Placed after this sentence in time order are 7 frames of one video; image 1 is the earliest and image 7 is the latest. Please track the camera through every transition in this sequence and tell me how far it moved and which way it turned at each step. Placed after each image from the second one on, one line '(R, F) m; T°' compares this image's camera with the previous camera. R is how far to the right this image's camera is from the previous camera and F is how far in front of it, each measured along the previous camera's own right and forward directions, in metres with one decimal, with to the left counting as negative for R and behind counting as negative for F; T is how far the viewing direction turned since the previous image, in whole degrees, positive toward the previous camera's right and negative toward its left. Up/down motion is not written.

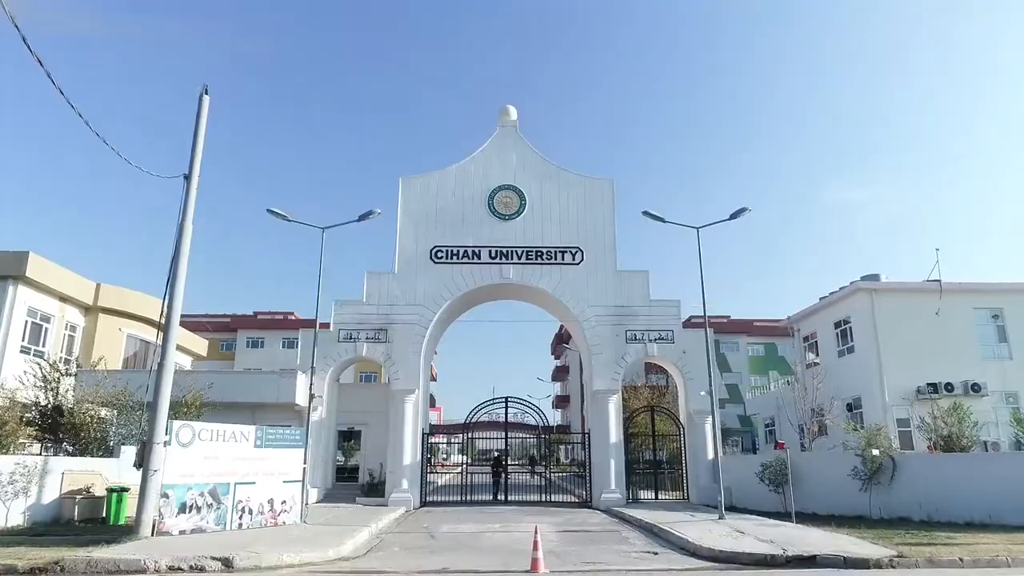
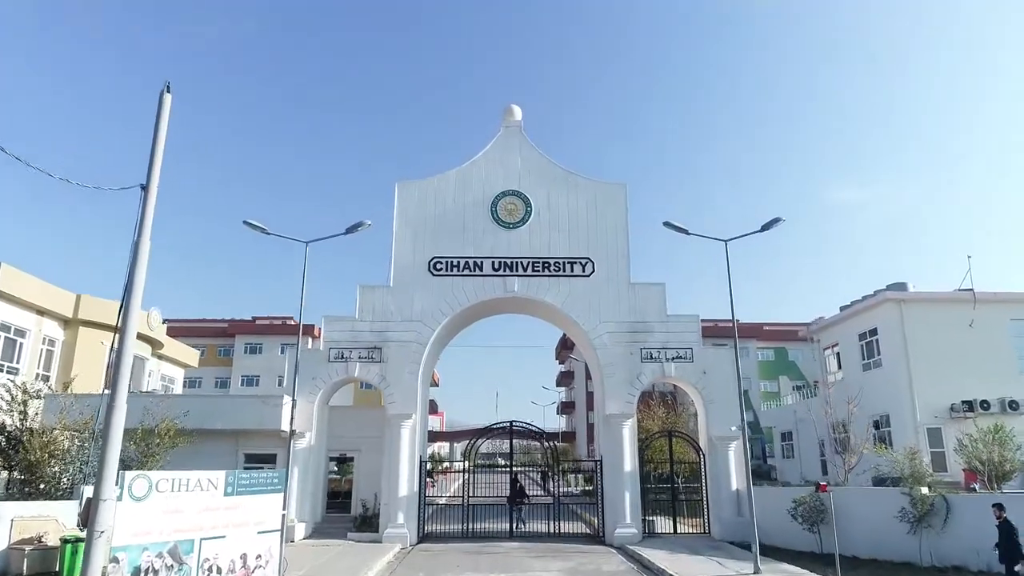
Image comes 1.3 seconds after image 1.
(-0.1, +1.6) m; 0°
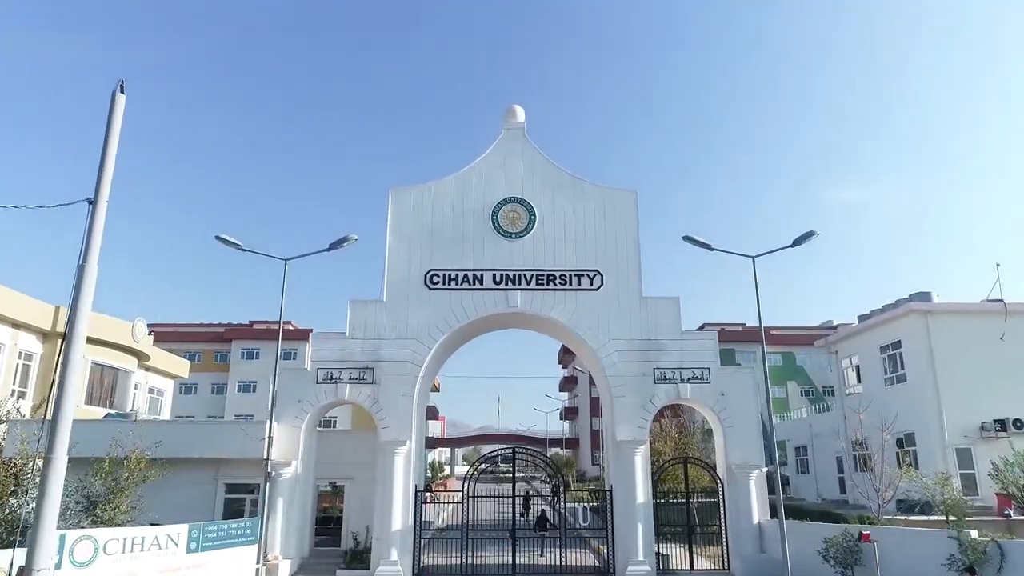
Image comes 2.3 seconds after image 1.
(0.0, +1.4) m; 0°
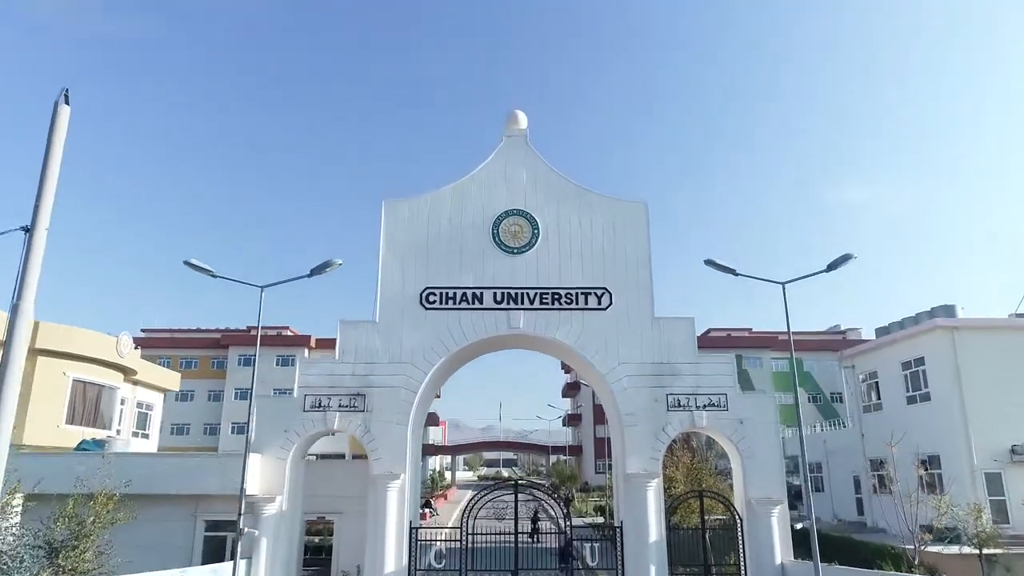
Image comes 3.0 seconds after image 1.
(0.0, +1.2) m; 0°
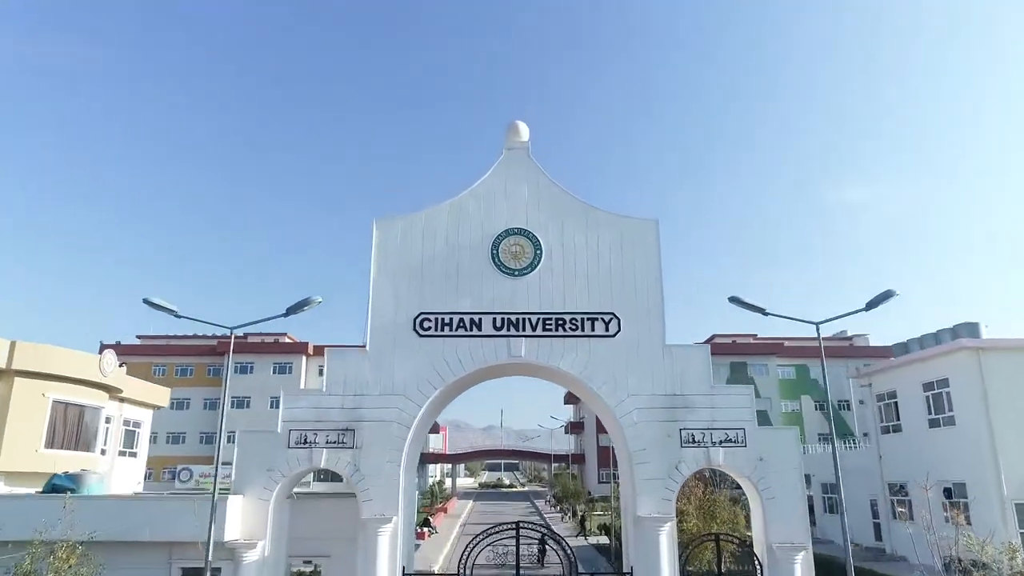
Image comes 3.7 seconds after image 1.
(0.0, +1.2) m; 0°
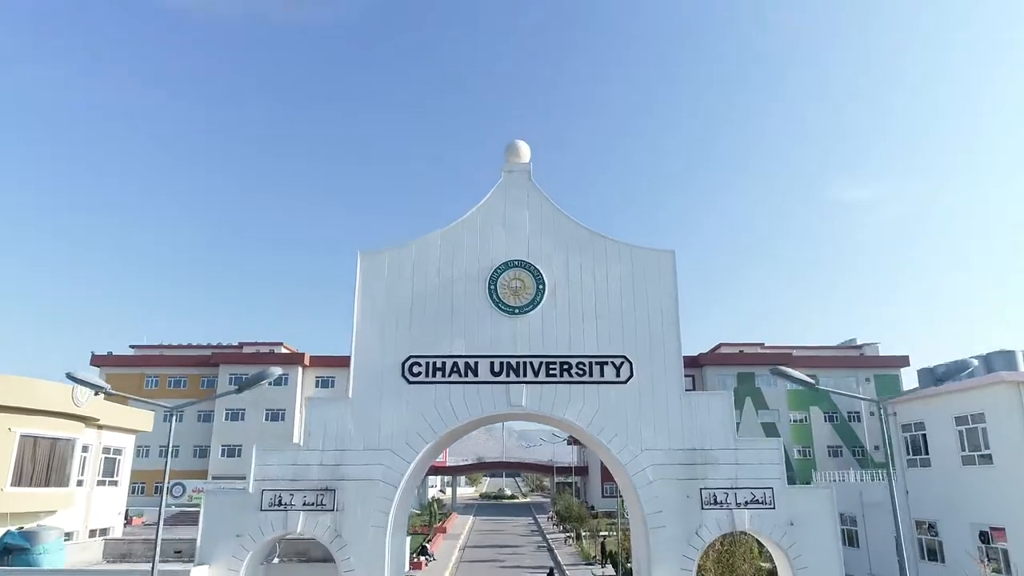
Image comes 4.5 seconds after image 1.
(0.0, +1.6) m; 0°
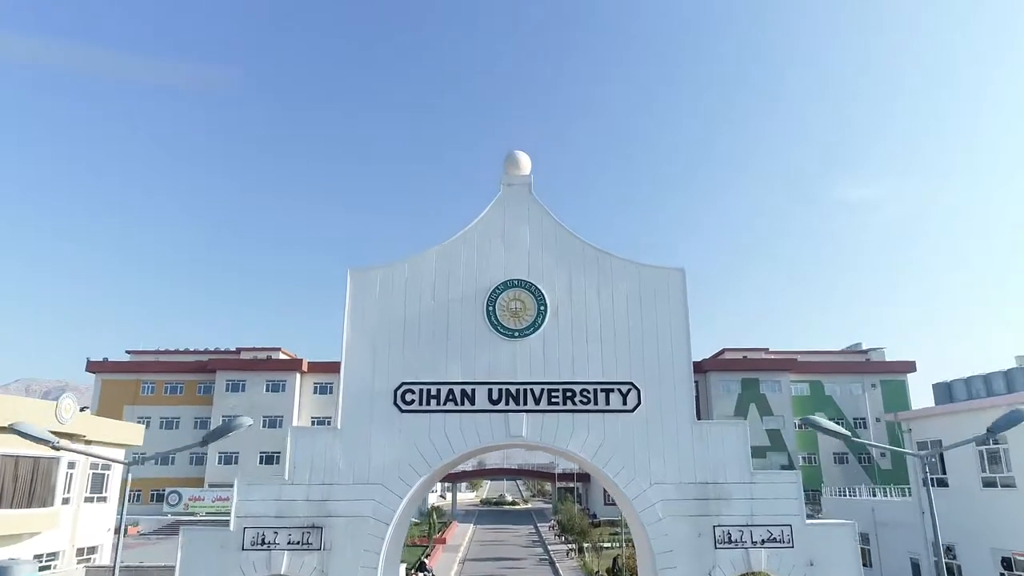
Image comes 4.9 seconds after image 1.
(0.0, +0.9) m; 0°
